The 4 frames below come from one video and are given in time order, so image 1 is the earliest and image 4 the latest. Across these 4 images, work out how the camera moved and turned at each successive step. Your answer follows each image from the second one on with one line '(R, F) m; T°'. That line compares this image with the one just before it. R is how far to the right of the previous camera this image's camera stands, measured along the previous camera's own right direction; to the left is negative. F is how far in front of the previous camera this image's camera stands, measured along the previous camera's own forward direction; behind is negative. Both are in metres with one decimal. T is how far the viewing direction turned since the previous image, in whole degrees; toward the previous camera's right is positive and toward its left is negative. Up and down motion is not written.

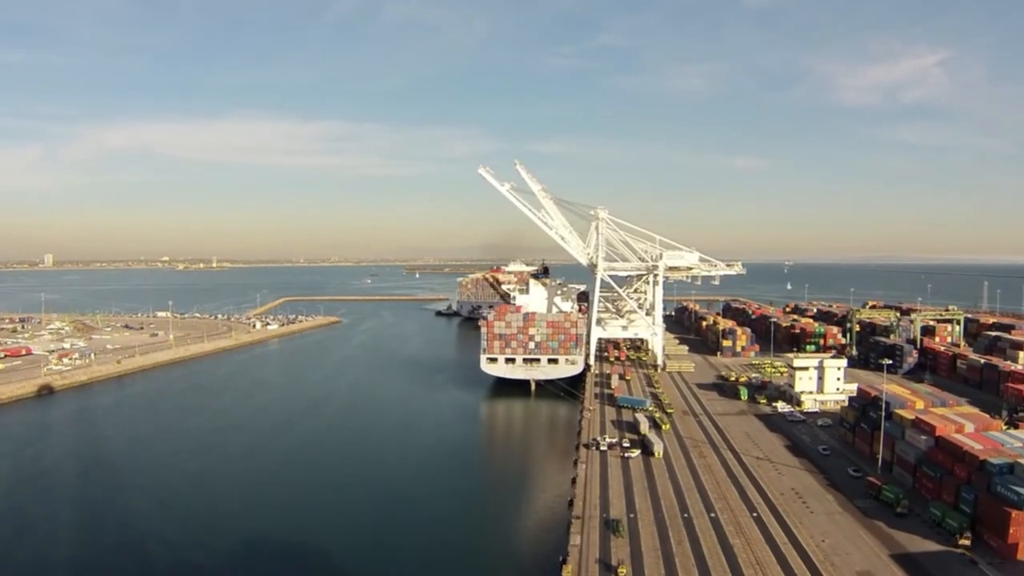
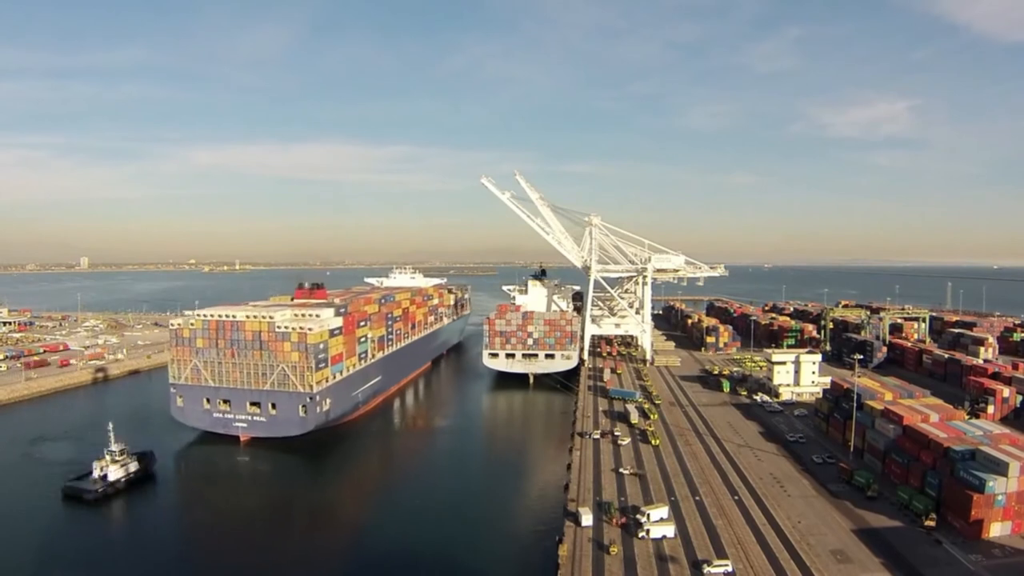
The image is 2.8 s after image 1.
(0.0, -2.2) m; 0°
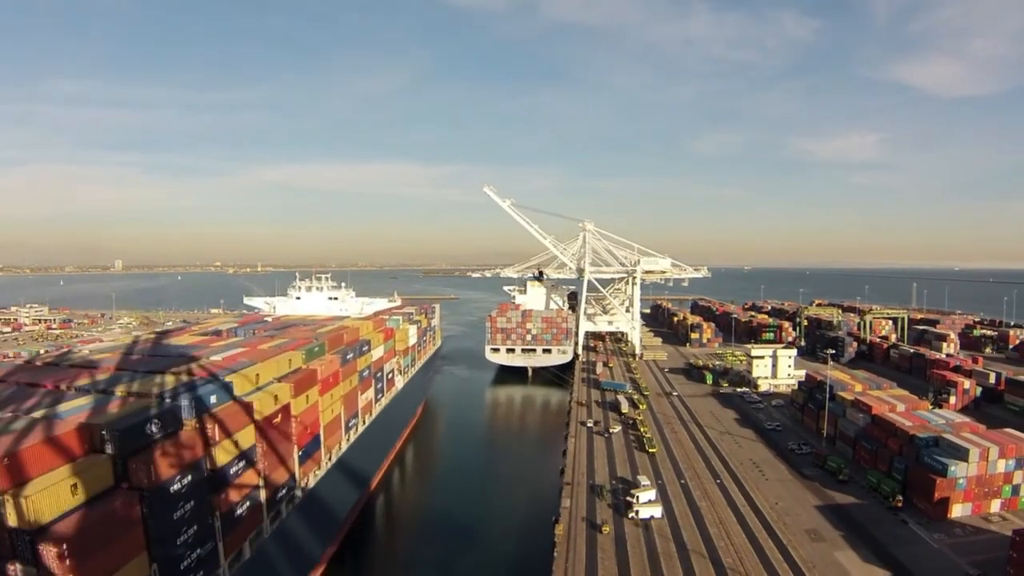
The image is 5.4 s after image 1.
(0.0, -2.5) m; 0°
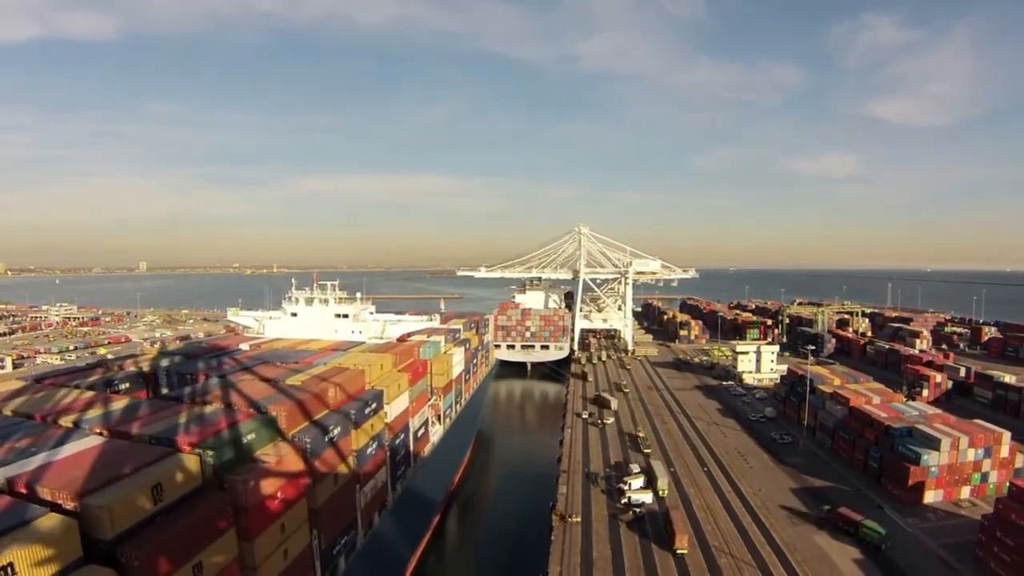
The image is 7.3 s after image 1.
(0.0, -2.1) m; 0°
